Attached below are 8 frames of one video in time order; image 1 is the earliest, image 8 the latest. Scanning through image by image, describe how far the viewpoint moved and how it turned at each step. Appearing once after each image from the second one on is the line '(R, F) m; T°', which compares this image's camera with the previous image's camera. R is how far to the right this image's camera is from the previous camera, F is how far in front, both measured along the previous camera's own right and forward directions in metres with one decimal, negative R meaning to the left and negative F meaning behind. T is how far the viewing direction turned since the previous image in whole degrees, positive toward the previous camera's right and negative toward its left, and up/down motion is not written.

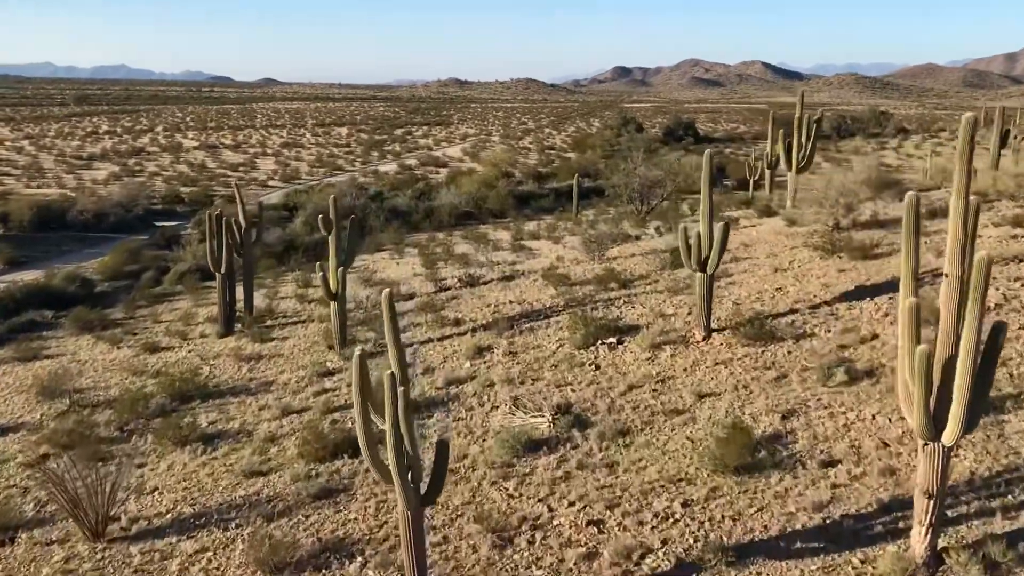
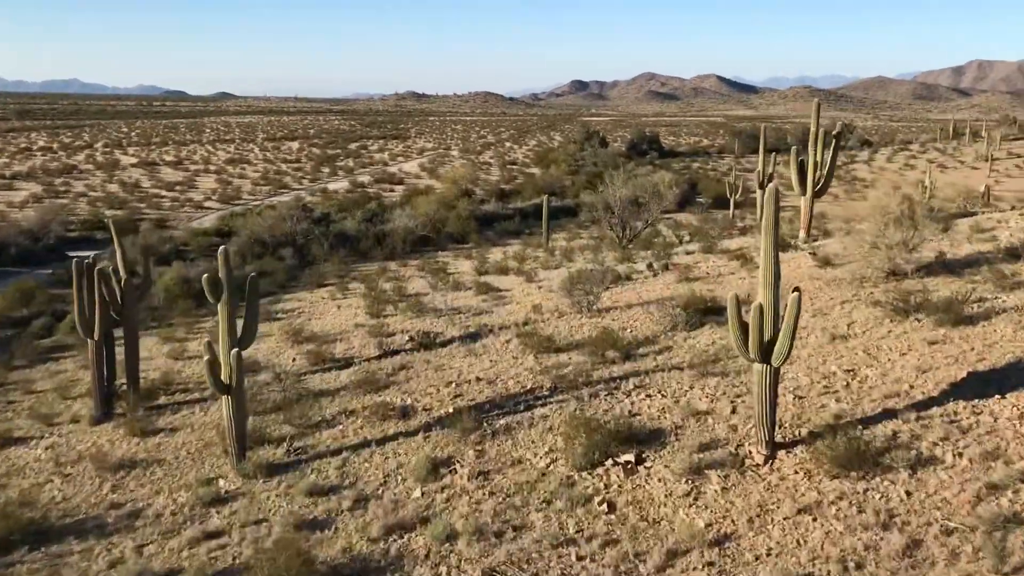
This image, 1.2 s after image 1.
(-0.1, +3.1) m; +2°
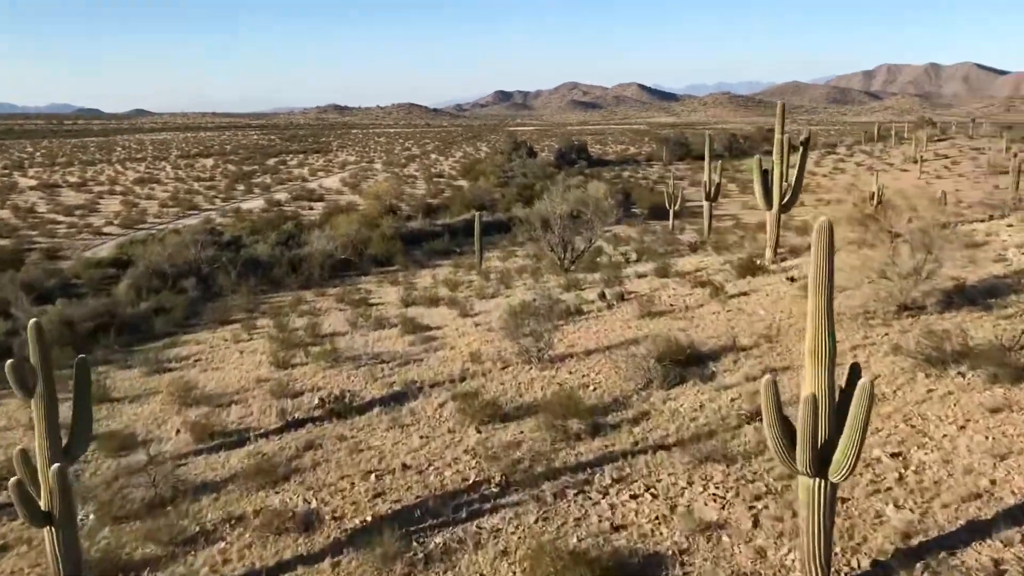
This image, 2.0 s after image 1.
(0.0, +2.0) m; +4°
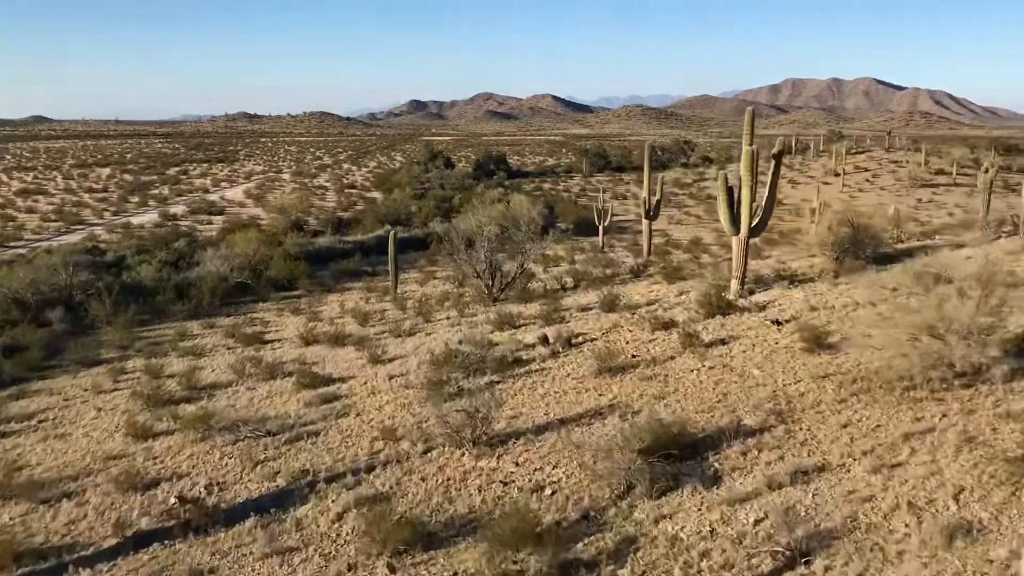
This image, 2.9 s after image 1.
(-0.1, +2.3) m; +5°
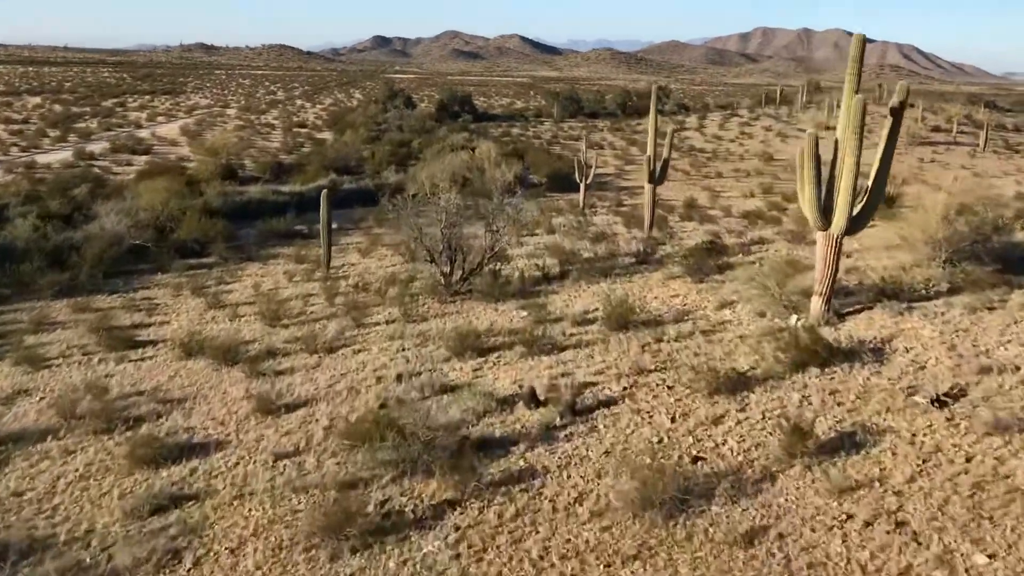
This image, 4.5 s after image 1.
(-0.1, +4.0) m; +2°
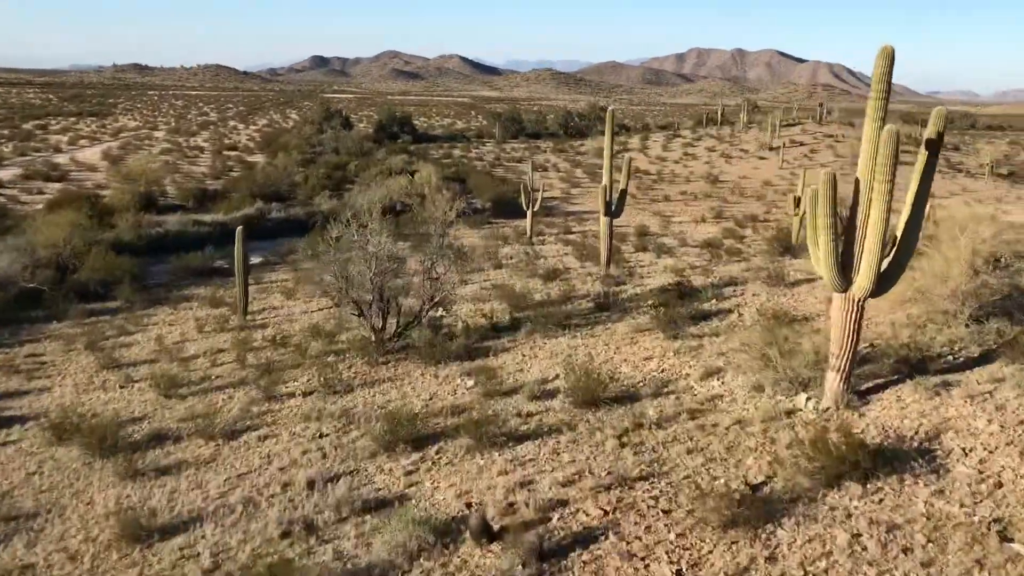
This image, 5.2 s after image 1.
(0.0, +1.6) m; +3°
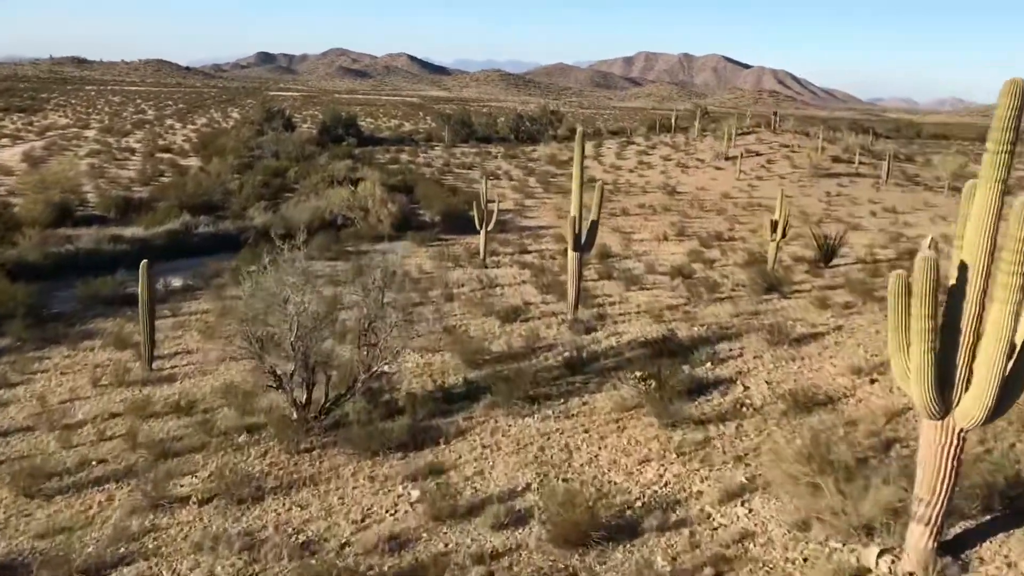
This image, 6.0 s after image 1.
(-0.1, +1.8) m; +3°
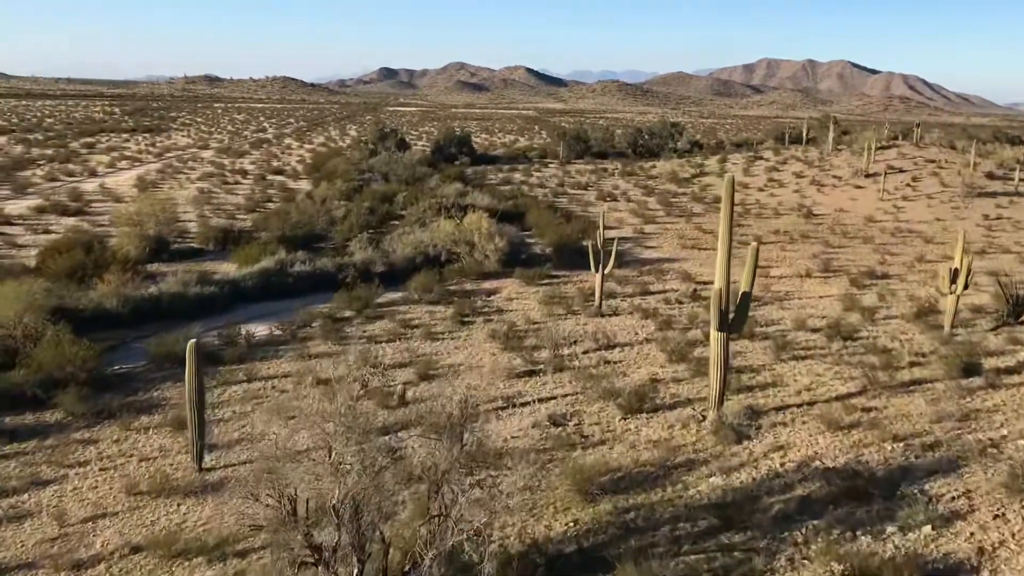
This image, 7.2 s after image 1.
(-0.1, +2.3) m; -7°
